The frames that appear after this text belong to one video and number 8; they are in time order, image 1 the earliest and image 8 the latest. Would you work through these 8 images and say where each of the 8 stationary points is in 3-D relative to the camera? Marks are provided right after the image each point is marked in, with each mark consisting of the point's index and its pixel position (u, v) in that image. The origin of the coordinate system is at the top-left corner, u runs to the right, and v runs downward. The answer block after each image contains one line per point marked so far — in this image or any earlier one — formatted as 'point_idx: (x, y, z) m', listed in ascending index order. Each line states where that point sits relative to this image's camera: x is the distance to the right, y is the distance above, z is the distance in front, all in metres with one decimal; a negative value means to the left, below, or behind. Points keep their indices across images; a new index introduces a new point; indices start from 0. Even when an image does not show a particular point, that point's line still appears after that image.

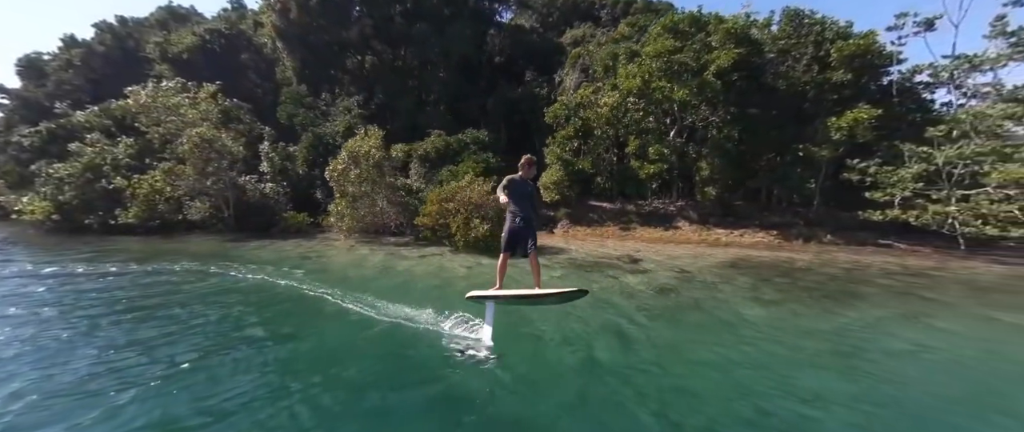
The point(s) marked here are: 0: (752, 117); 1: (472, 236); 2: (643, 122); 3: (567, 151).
0: (+11.4, +4.6, +15.7) m
1: (-1.4, -0.8, +11.8) m
2: (+6.9, +4.9, +17.4) m
3: (+3.3, +3.7, +19.2) m
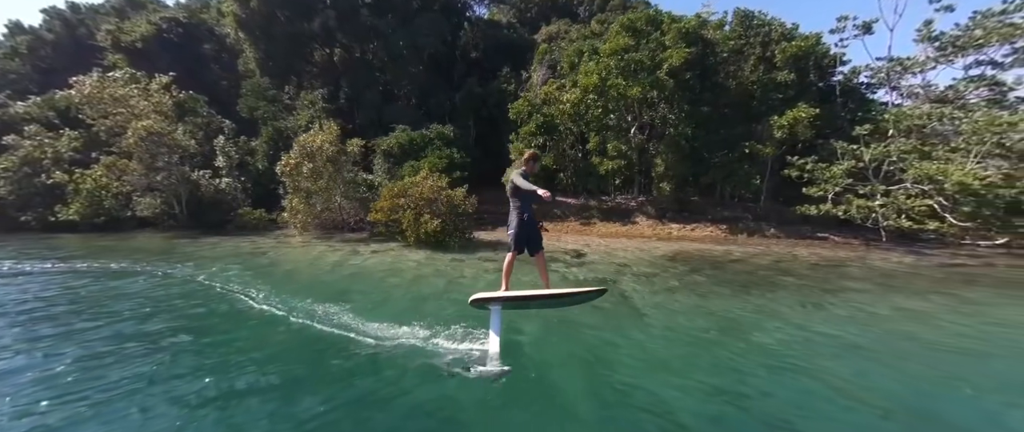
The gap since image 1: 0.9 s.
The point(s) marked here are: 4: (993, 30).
0: (+9.4, +4.9, +16.2) m
1: (-3.2, -0.6, +11.8) m
2: (+4.9, +5.1, +17.7) m
3: (+1.2, +4.0, +19.3) m
4: (+17.6, +6.8, +12.3) m
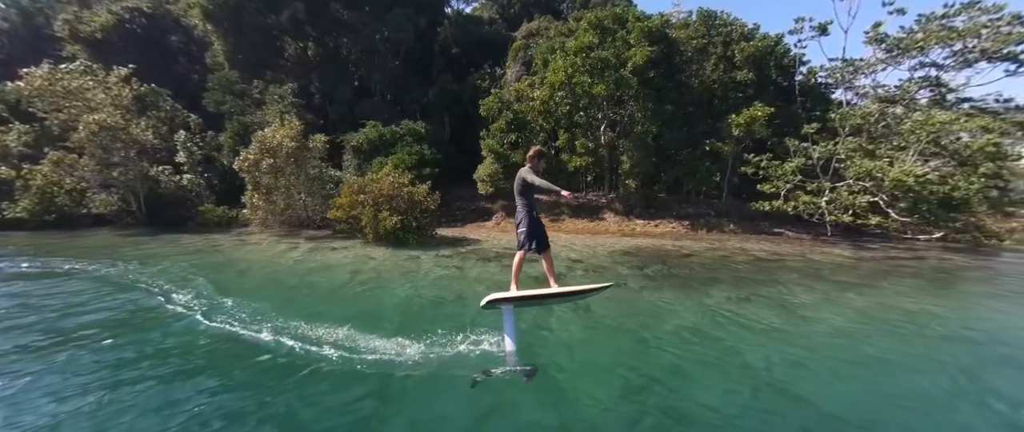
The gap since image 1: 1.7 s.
0: (+7.8, +5.1, +16.5) m
1: (-4.7, -0.5, +11.8) m
2: (+3.3, +5.3, +17.9) m
3: (-0.5, +4.2, +19.4) m
4: (+16.1, +7.0, +12.8) m
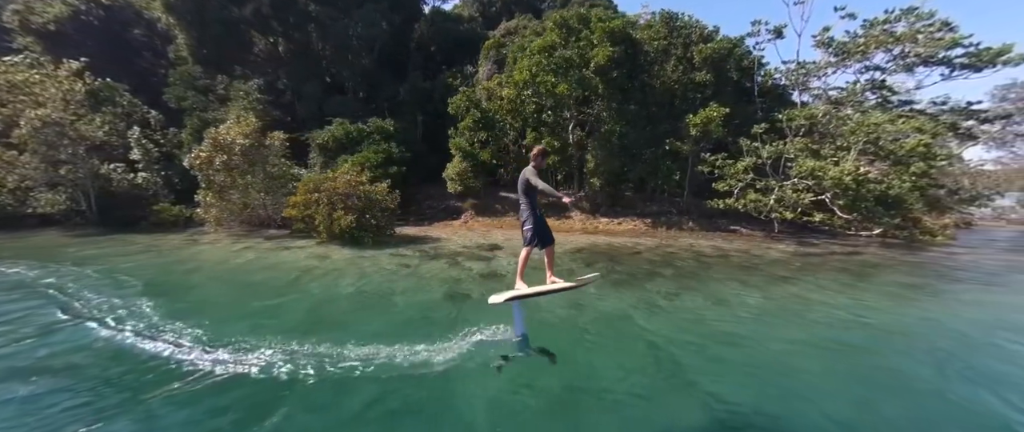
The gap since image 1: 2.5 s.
0: (+6.1, +5.2, +16.8) m
1: (-6.2, -0.4, +11.6) m
2: (+1.5, +5.4, +18.0) m
3: (-2.3, +4.3, +19.3) m
4: (+14.5, +7.1, +13.4) m
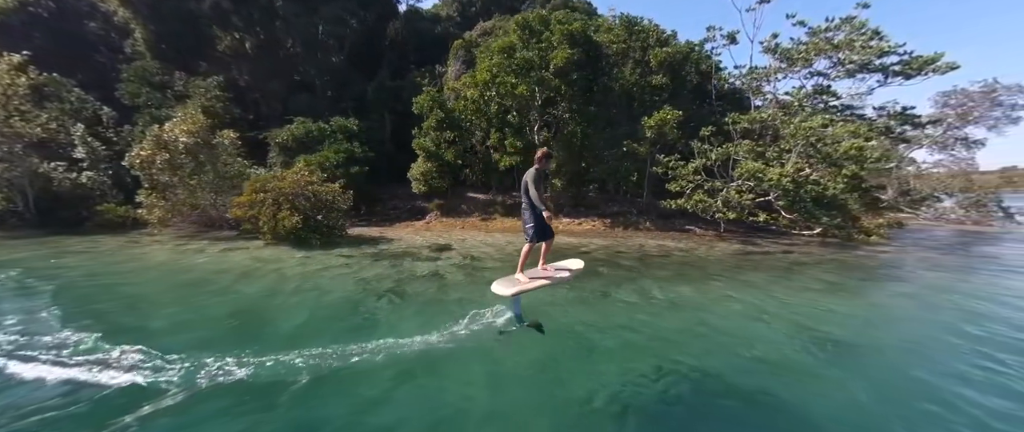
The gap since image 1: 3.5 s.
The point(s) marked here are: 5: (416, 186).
0: (+4.1, +5.2, +17.0) m
1: (-7.9, -0.4, +11.4) m
2: (-0.5, +5.4, +18.0) m
3: (-4.4, +4.3, +19.2) m
4: (+12.7, +7.1, +13.9) m
5: (-5.6, +1.8, +19.4) m
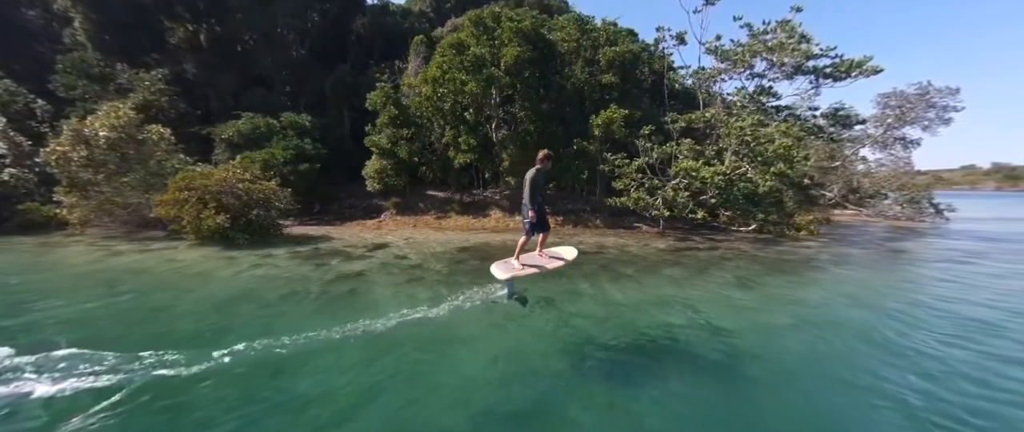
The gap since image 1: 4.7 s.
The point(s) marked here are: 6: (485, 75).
0: (+1.7, +5.3, +17.1) m
1: (-10.1, -0.4, +11.0) m
2: (-3.0, +5.5, +17.9) m
3: (-6.9, +4.4, +19.0) m
4: (+10.4, +7.2, +14.3) m
5: (-8.1, +1.9, +19.1) m
6: (-1.2, +6.9, +16.4) m
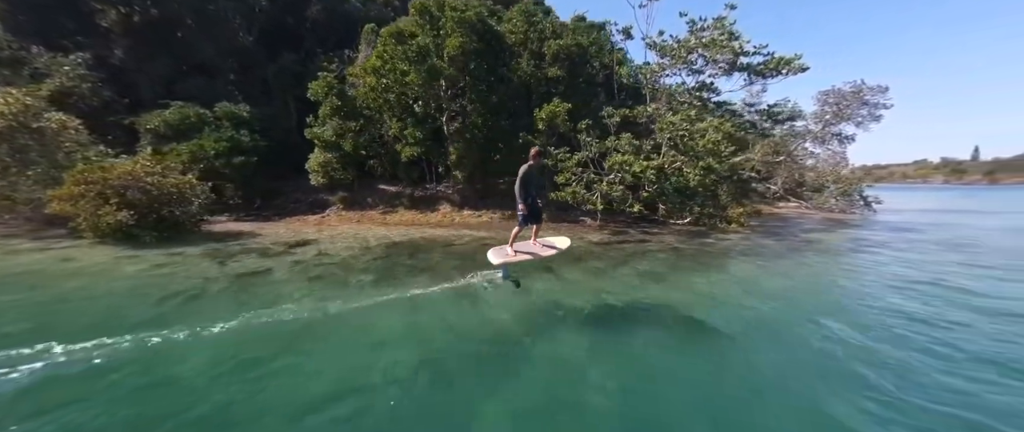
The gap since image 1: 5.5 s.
0: (-1.0, +5.6, +16.9) m
1: (-12.4, -0.3, +10.2) m
2: (-5.7, +5.8, +17.4) m
3: (-9.7, +4.6, +18.3) m
4: (+7.8, +7.6, +14.6) m
5: (-10.9, +2.1, +18.4) m
6: (-3.9, +7.2, +16.0) m
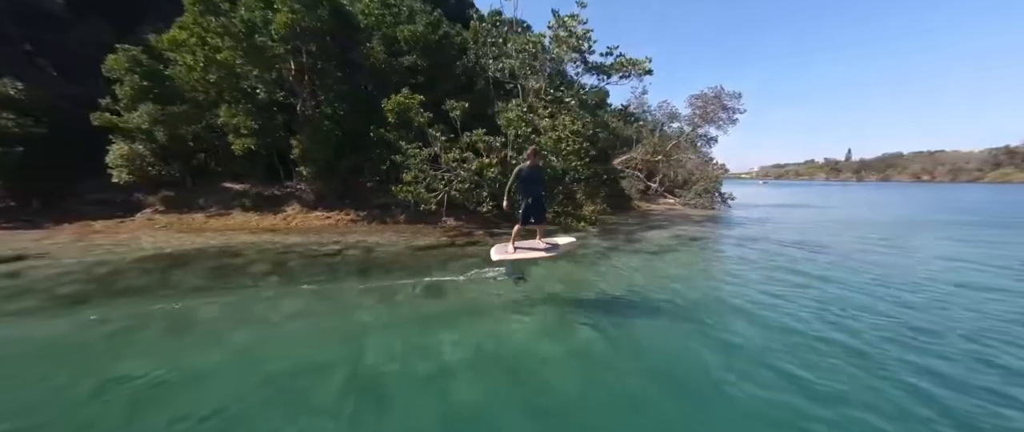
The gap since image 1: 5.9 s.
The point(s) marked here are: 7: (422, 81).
0: (-7.7, +5.5, +15.1) m
1: (-17.8, -0.6, +6.8) m
2: (-12.5, +5.6, +14.9) m
3: (-16.5, +4.4, +15.1) m
4: (+1.3, +7.6, +14.3) m
5: (-17.6, +1.9, +15.1) m
6: (-10.4, +7.1, +13.7) m
7: (-4.3, +6.4, +15.7) m
